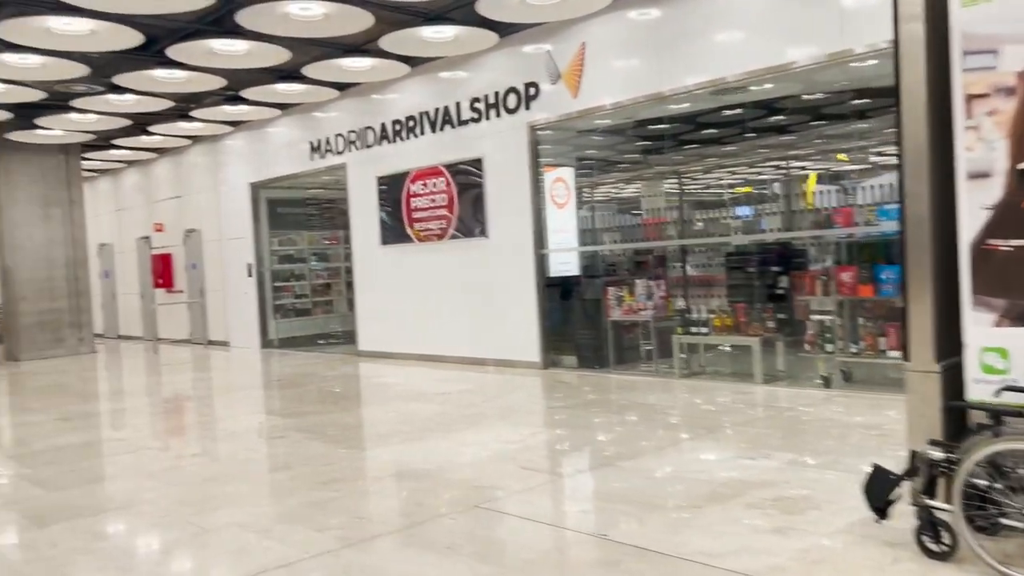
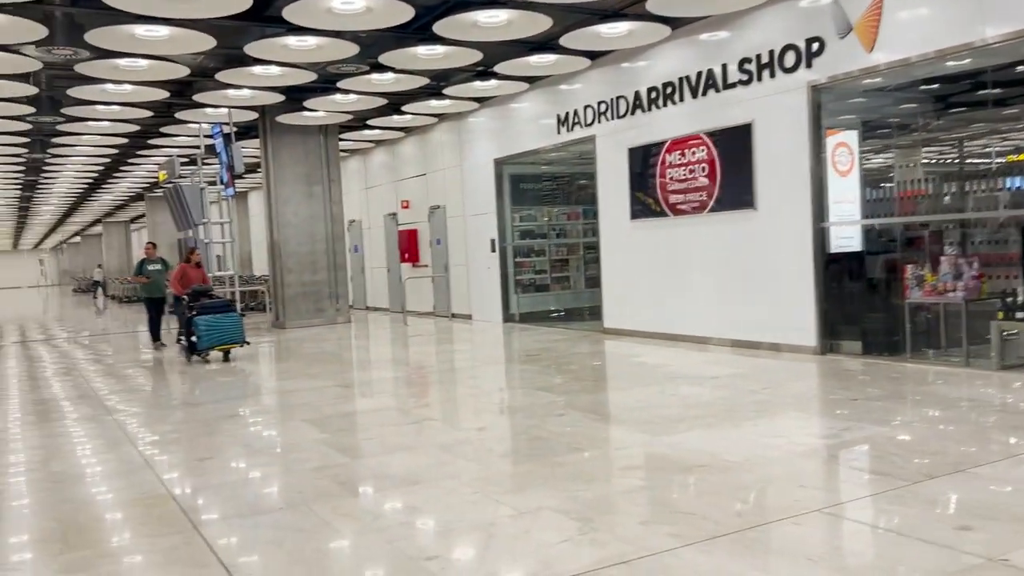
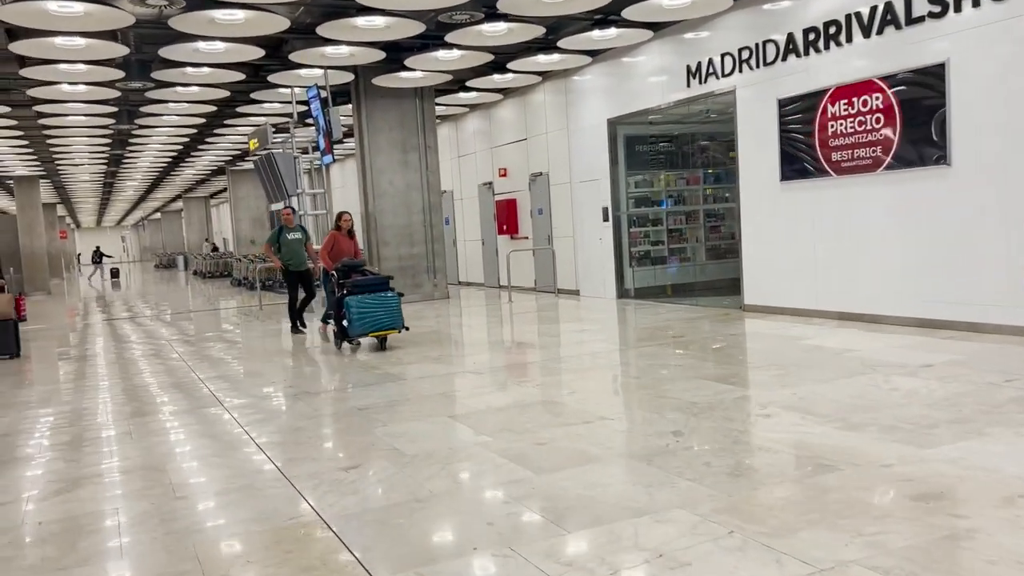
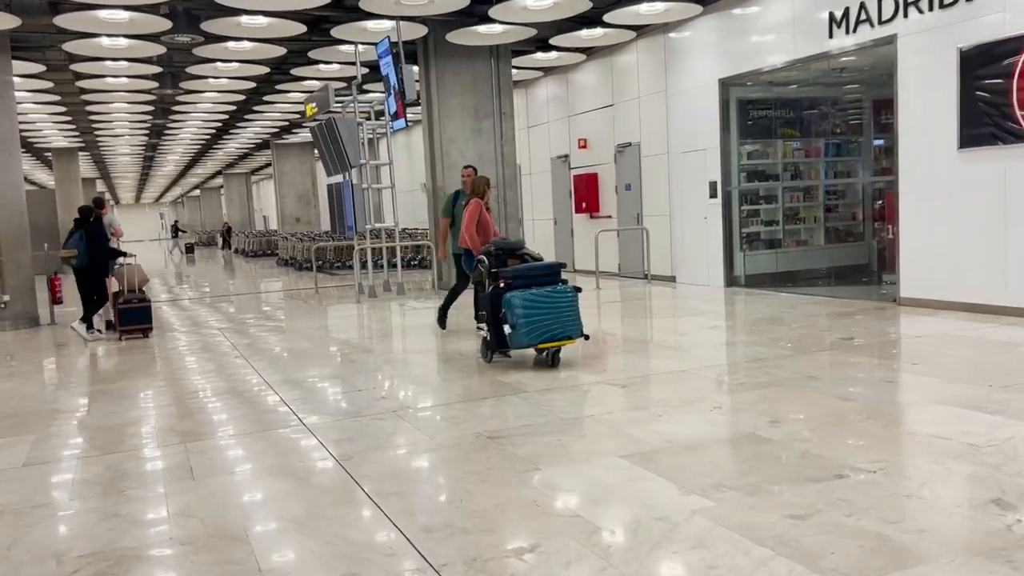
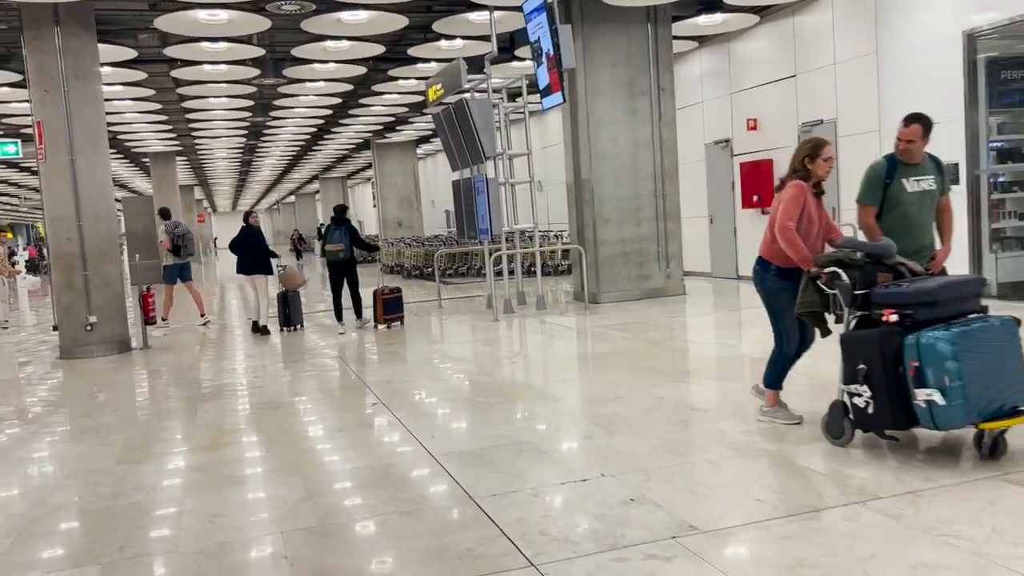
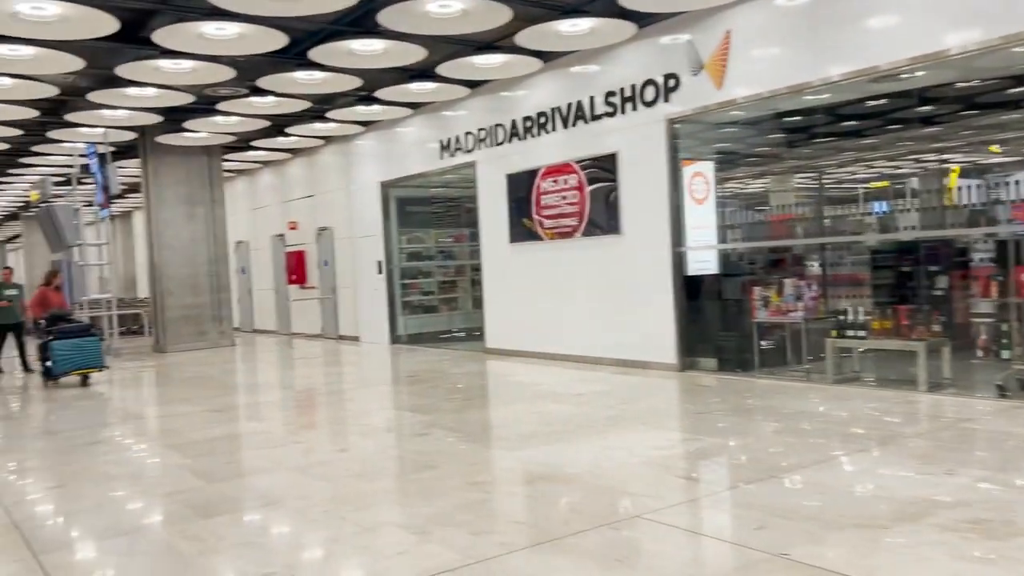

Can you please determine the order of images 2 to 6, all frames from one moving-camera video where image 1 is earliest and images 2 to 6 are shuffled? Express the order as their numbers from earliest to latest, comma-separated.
6, 2, 3, 4, 5
